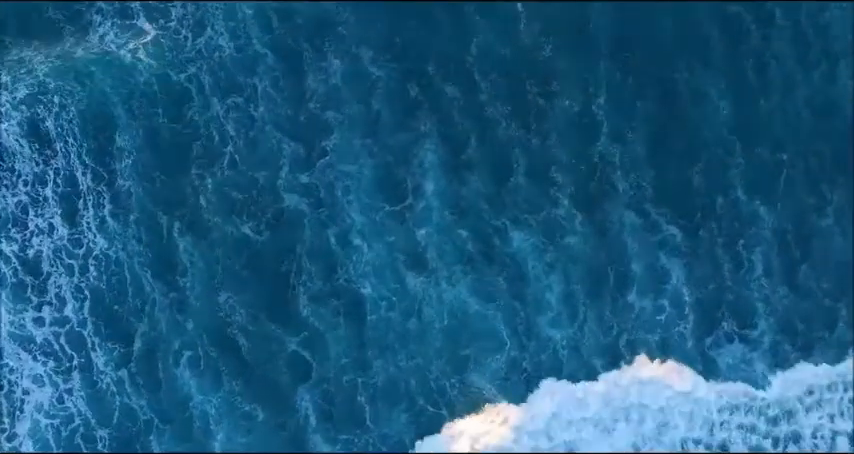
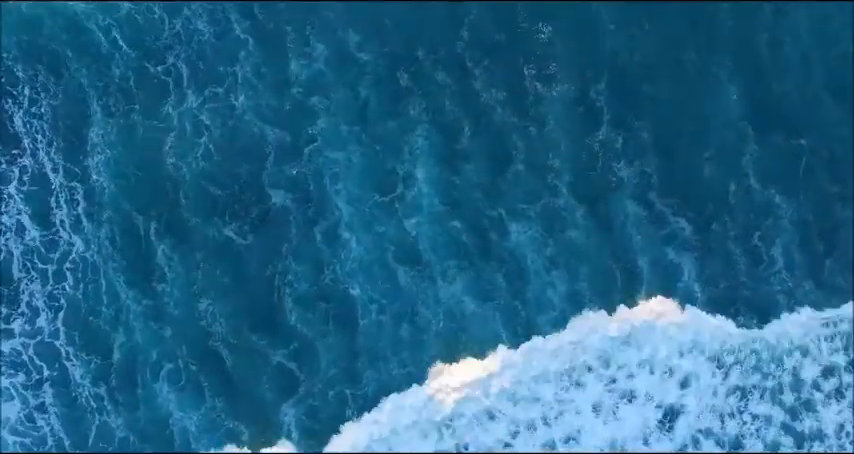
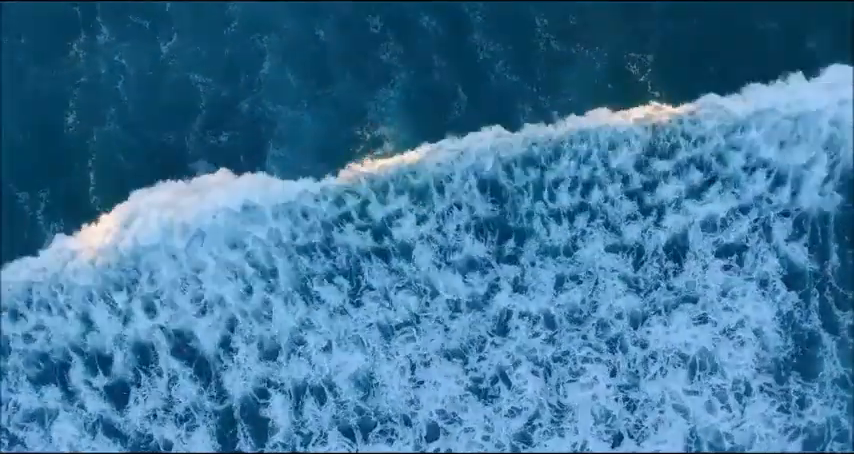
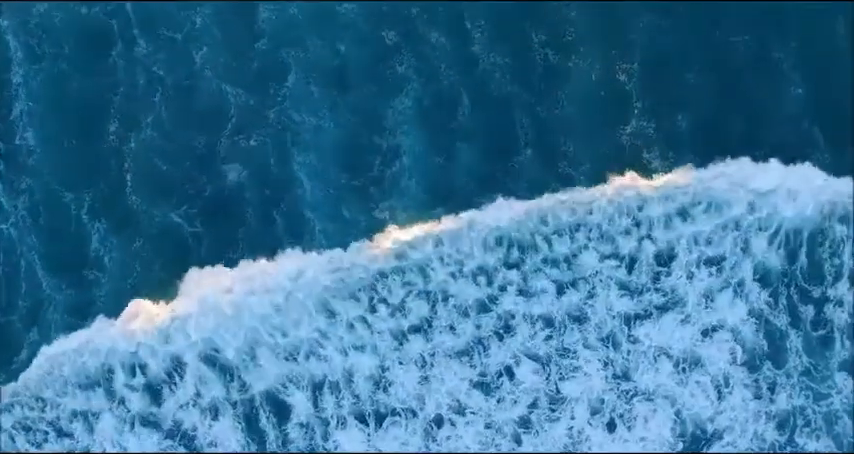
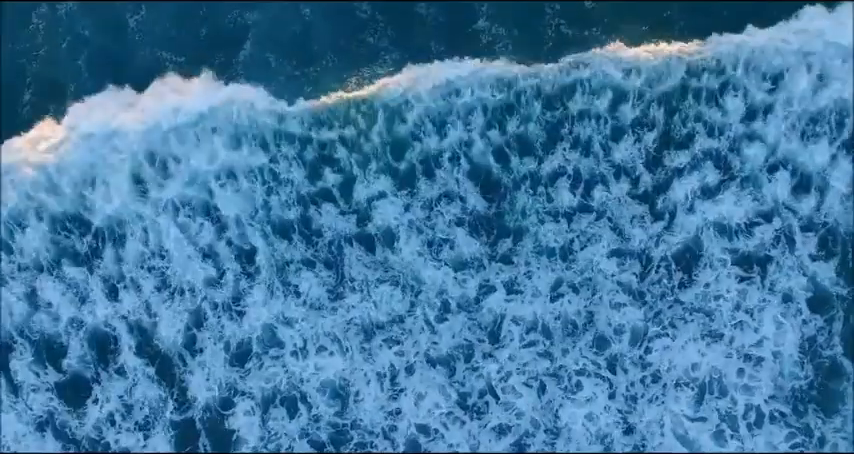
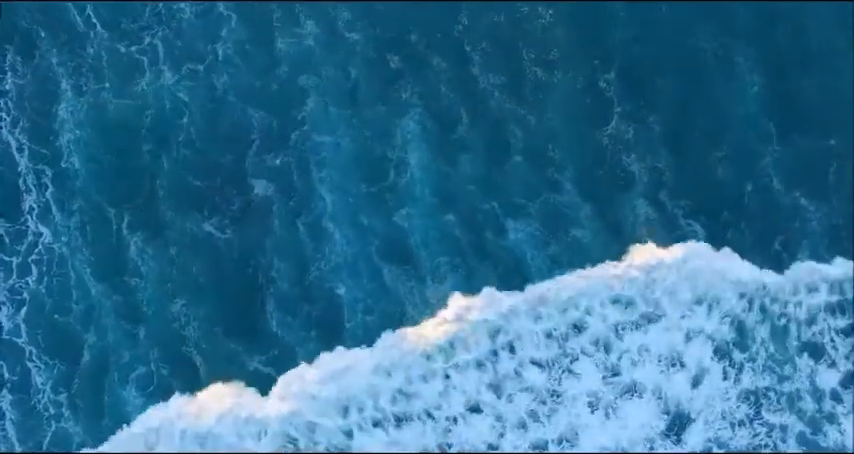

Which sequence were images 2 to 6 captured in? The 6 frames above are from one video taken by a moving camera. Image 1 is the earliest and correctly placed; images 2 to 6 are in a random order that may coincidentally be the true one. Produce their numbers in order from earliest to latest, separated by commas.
2, 6, 4, 3, 5
